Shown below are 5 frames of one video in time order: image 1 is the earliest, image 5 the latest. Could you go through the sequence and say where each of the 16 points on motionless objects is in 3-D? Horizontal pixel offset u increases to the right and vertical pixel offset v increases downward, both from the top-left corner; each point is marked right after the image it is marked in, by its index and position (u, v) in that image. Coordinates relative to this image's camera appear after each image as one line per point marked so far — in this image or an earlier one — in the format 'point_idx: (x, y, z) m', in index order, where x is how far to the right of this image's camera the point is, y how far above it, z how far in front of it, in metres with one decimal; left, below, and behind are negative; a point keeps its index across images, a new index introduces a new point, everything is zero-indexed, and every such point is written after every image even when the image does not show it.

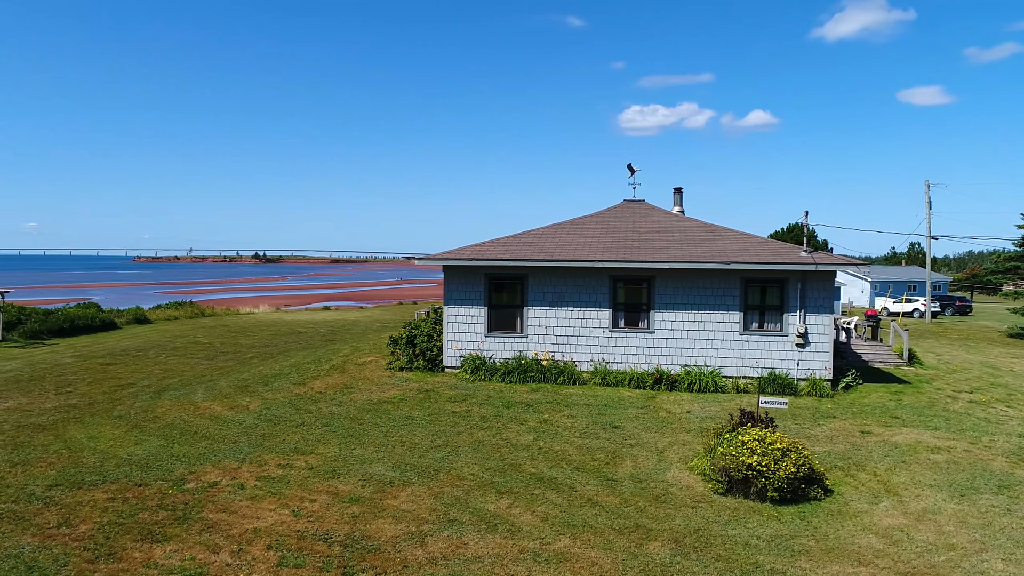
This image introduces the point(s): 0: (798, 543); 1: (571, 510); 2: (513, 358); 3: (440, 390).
0: (+2.7, -2.5, +5.8) m
1: (+0.7, -2.5, +6.7) m
2: (0.0, -1.6, +13.9) m
3: (-1.5, -2.1, +12.7) m
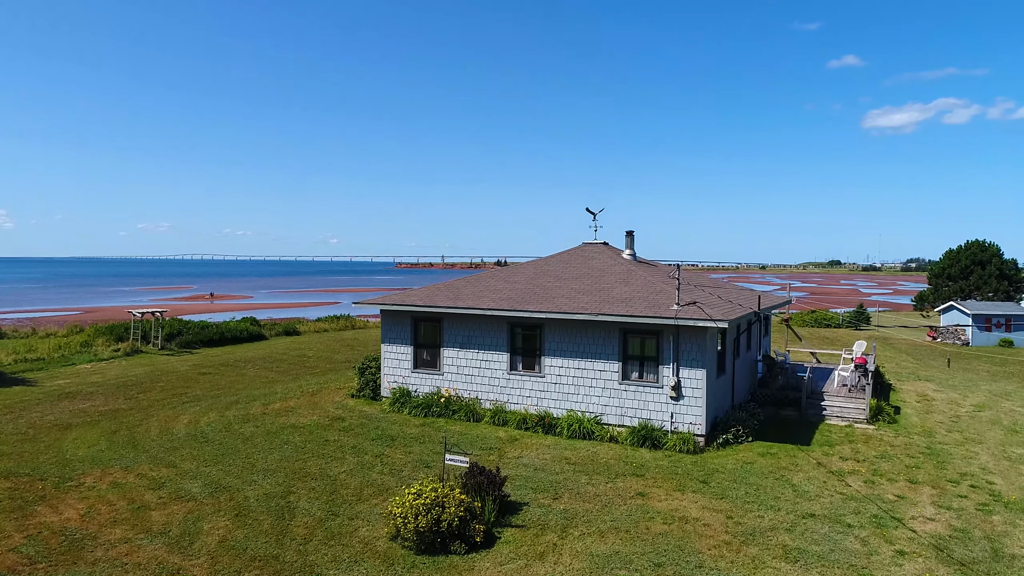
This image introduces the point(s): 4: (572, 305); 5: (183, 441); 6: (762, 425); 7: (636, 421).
0: (-1.9, -3.4, +7.0) m
1: (-3.6, -3.5, +8.4) m
2: (-2.1, -2.7, +15.5) m
3: (-3.9, -3.2, +14.8) m
4: (+1.3, -0.4, +13.7) m
5: (-7.3, -3.4, +13.4) m
6: (+6.0, -3.3, +14.5) m
7: (+2.7, -2.9, +13.2) m
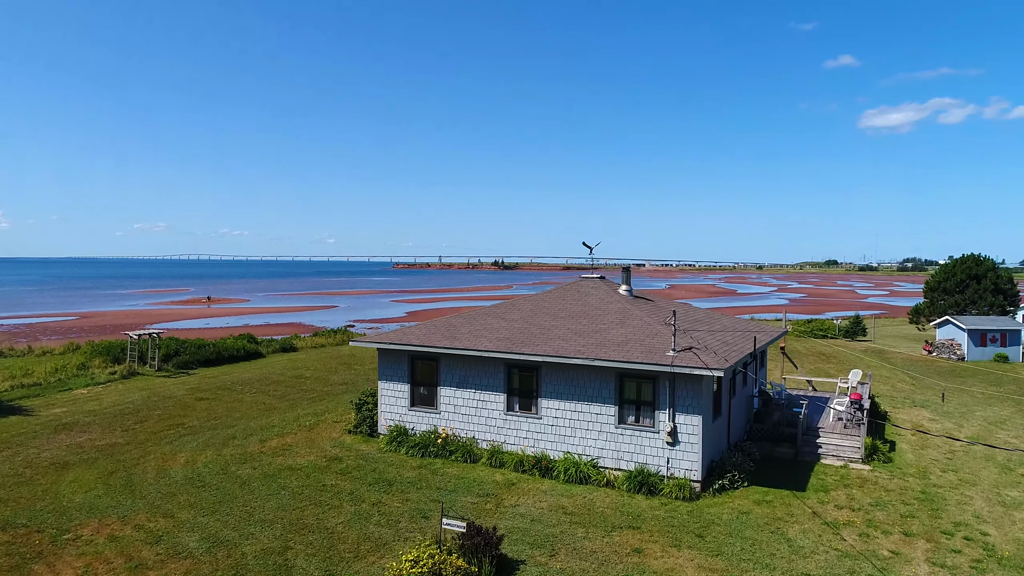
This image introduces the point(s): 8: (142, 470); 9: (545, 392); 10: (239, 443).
0: (-1.9, -4.3, +7.0) m
1: (-3.6, -4.4, +8.4) m
2: (-2.2, -3.7, +15.6) m
3: (-4.0, -4.2, +14.8) m
4: (+1.3, -1.4, +13.8) m
5: (-7.3, -4.4, +13.4) m
6: (+5.9, -4.2, +14.5) m
7: (+2.6, -3.8, +13.2) m
8: (-9.1, -4.4, +14.8) m
9: (+0.8, -2.4, +14.1) m
10: (-7.8, -4.4, +17.1) m
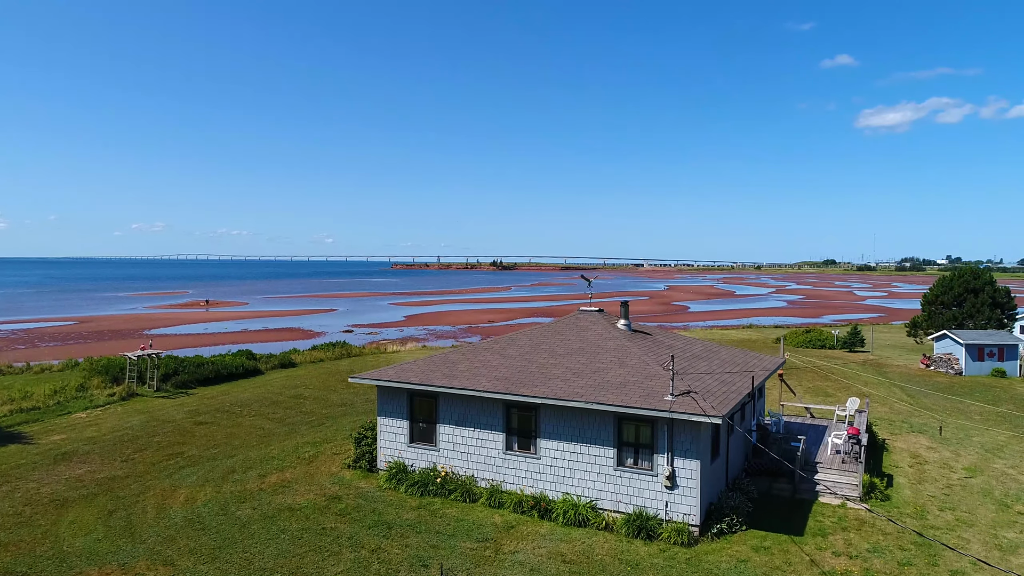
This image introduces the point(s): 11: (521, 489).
0: (-1.9, -5.2, +7.0) m
1: (-3.6, -5.3, +8.5) m
2: (-2.2, -4.7, +15.6) m
3: (-4.0, -5.2, +14.8) m
4: (+1.3, -2.3, +13.9) m
5: (-7.4, -5.3, +13.4) m
6: (+5.9, -5.2, +14.6) m
7: (+2.6, -4.8, +13.3) m
8: (-9.1, -5.4, +14.9) m
9: (+0.8, -3.4, +14.2) m
10: (-7.8, -5.3, +17.2) m
11: (+0.2, -4.8, +14.4) m
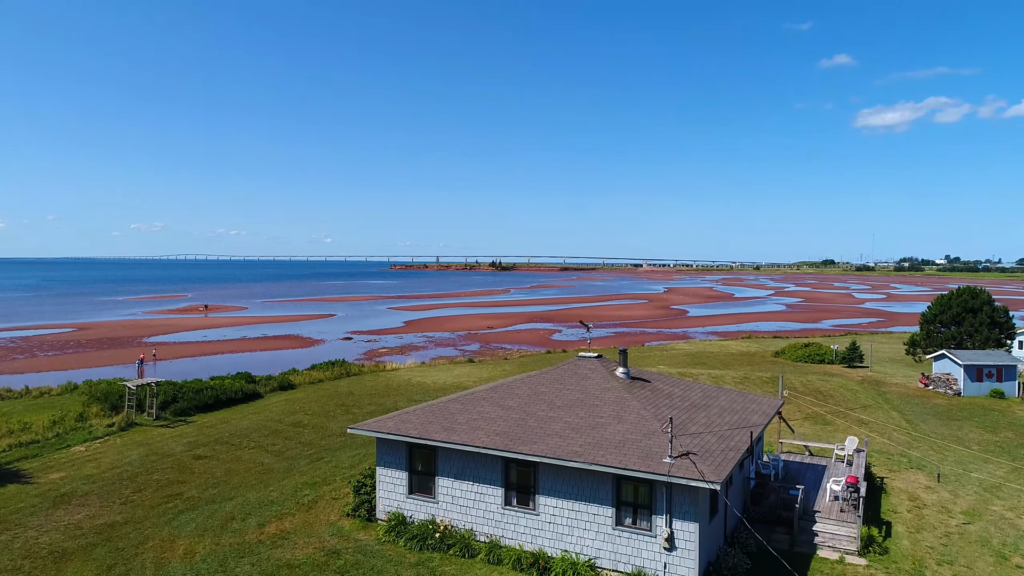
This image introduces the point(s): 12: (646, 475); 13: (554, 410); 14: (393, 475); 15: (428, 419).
0: (-1.9, -6.4, +7.0) m
1: (-3.7, -6.5, +8.5) m
2: (-2.2, -6.0, +15.6) m
3: (-4.1, -6.5, +14.8) m
4: (+1.2, -3.7, +14.0) m
5: (-7.4, -6.6, +13.4) m
6: (+5.8, -6.6, +14.6) m
7: (+2.6, -6.1, +13.3) m
8: (-9.1, -6.7, +14.9) m
9: (+0.7, -4.7, +14.2) m
10: (-7.8, -6.7, +17.2) m
11: (+0.2, -6.1, +14.5) m
12: (+2.8, -3.9, +12.8) m
13: (+1.1, -3.1, +15.8) m
14: (-3.2, -5.0, +16.2) m
15: (-2.2, -3.5, +16.2) m
